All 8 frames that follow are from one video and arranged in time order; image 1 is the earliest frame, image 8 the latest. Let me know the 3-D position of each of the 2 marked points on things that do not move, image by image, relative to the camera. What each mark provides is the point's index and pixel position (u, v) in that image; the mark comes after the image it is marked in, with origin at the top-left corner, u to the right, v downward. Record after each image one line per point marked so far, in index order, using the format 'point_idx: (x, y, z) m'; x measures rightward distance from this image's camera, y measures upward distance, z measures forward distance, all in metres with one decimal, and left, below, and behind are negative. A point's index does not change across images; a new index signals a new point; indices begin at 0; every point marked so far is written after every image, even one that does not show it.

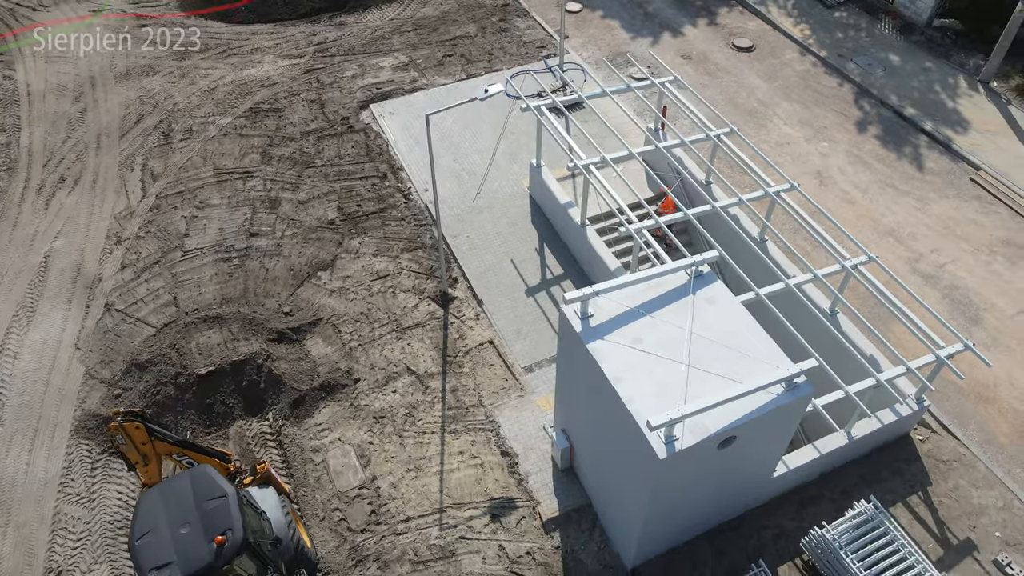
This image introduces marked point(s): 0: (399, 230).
0: (-2.9, +1.5, +18.7) m
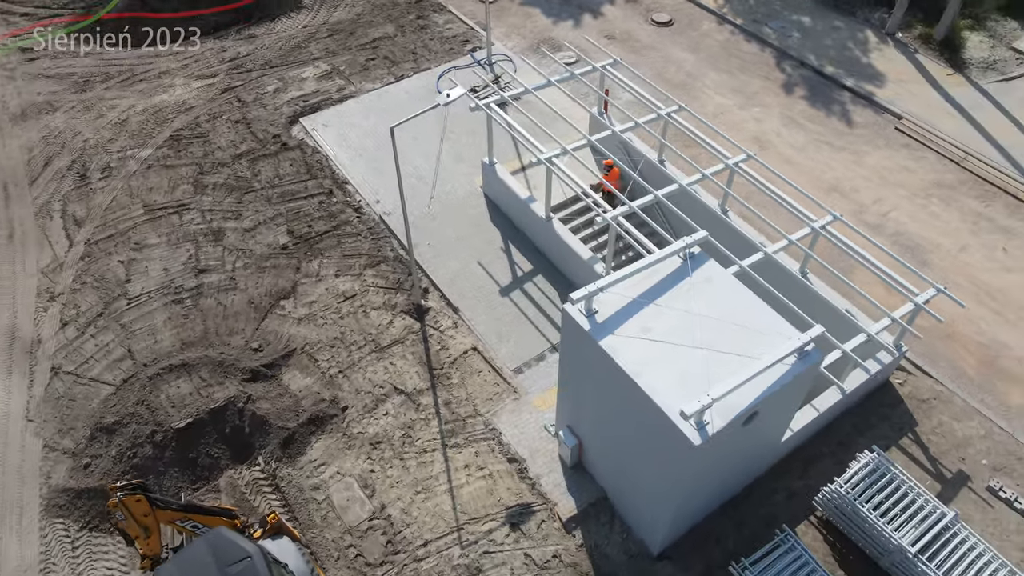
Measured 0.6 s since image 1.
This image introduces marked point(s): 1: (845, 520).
0: (-3.9, +1.0, +18.0) m
1: (+5.8, -4.1, +12.7) m
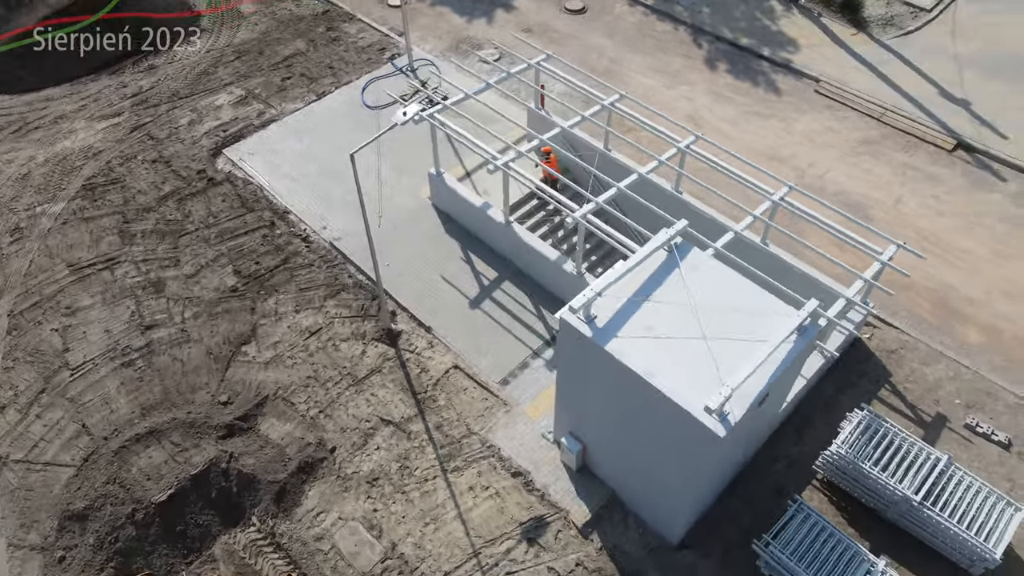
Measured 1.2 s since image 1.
0: (-4.7, +0.3, +17.2) m
1: (+6.1, -3.5, +13.2) m
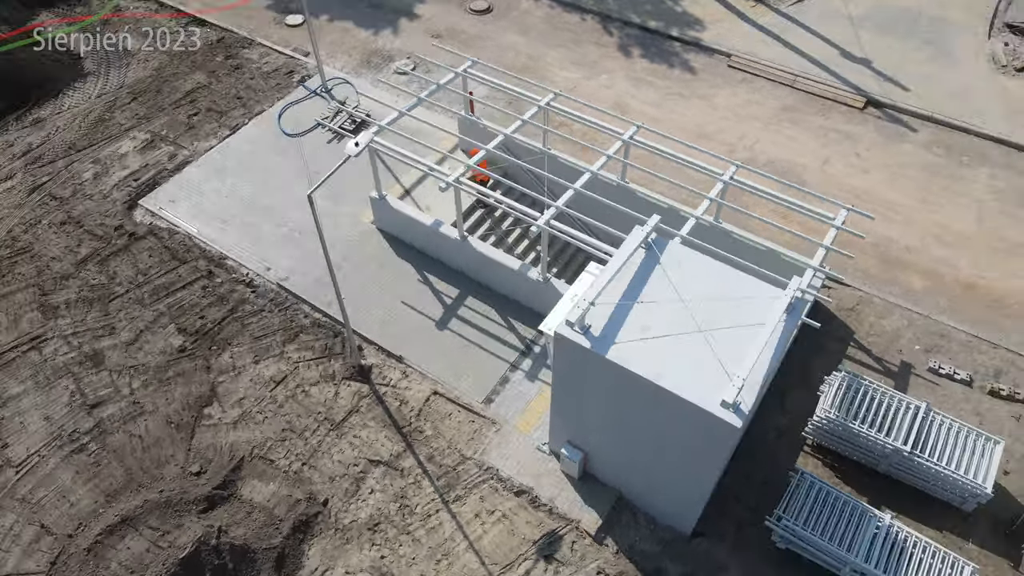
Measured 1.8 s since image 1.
0: (-5.5, -0.8, +16.3) m
1: (+6.1, -2.9, +13.6) m
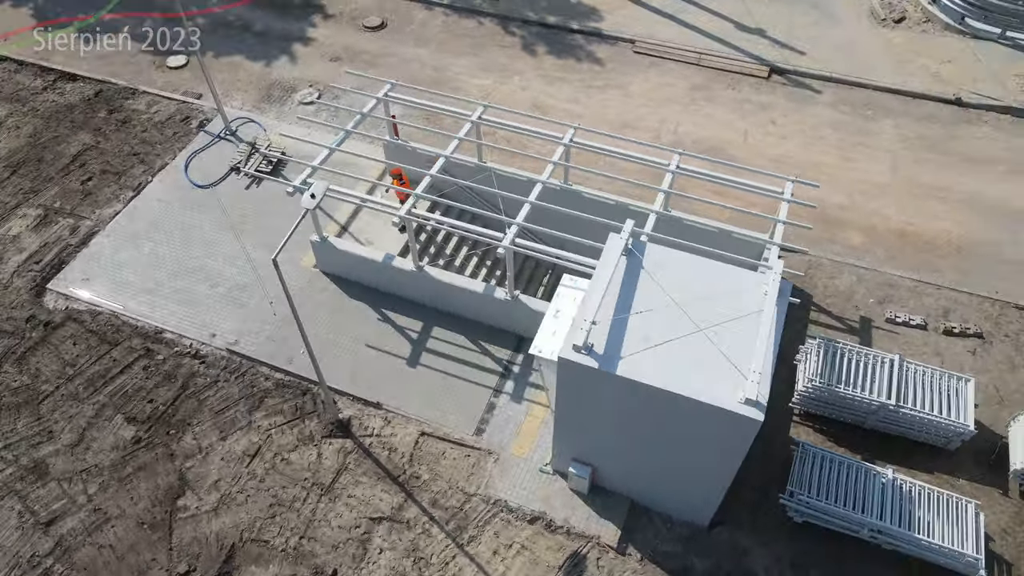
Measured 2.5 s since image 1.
0: (-6.0, -2.2, +15.1) m
1: (+6.1, -2.3, +14.1) m
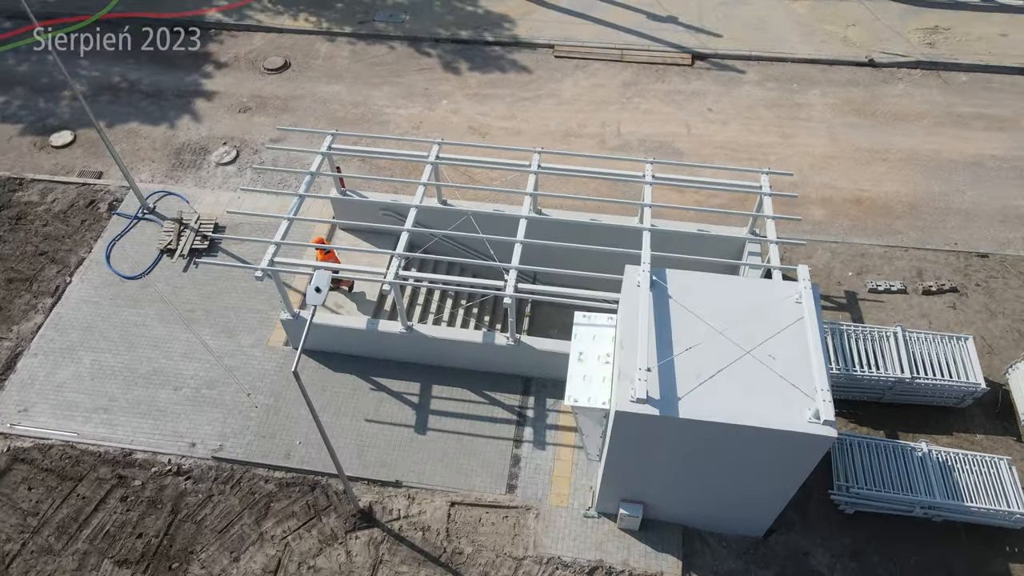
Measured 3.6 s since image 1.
0: (-5.4, -4.2, +13.6) m
1: (+6.5, -2.0, +14.3) m
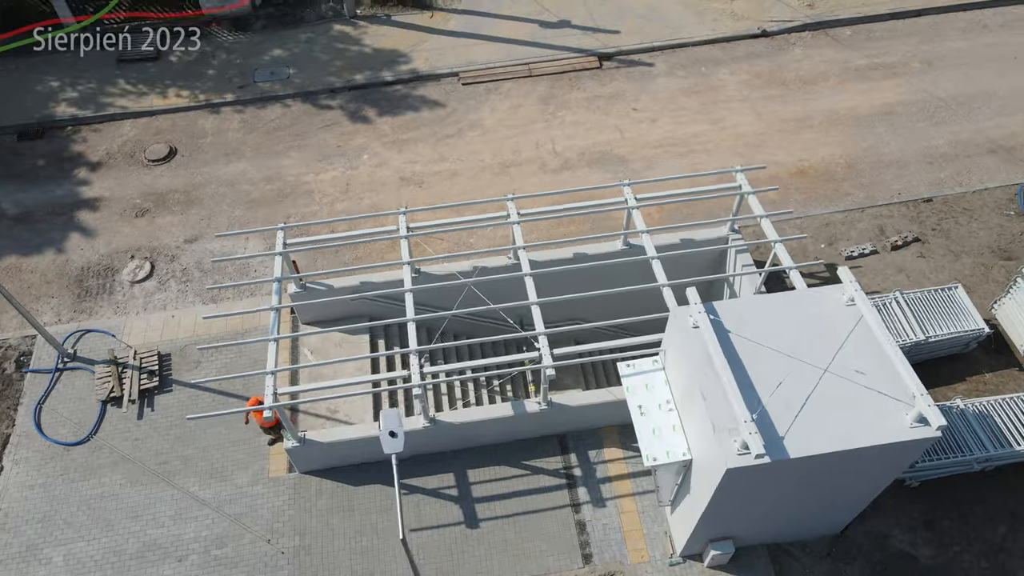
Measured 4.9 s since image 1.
0: (-3.7, -6.5, +11.9) m
1: (+7.1, -1.5, +14.6) m
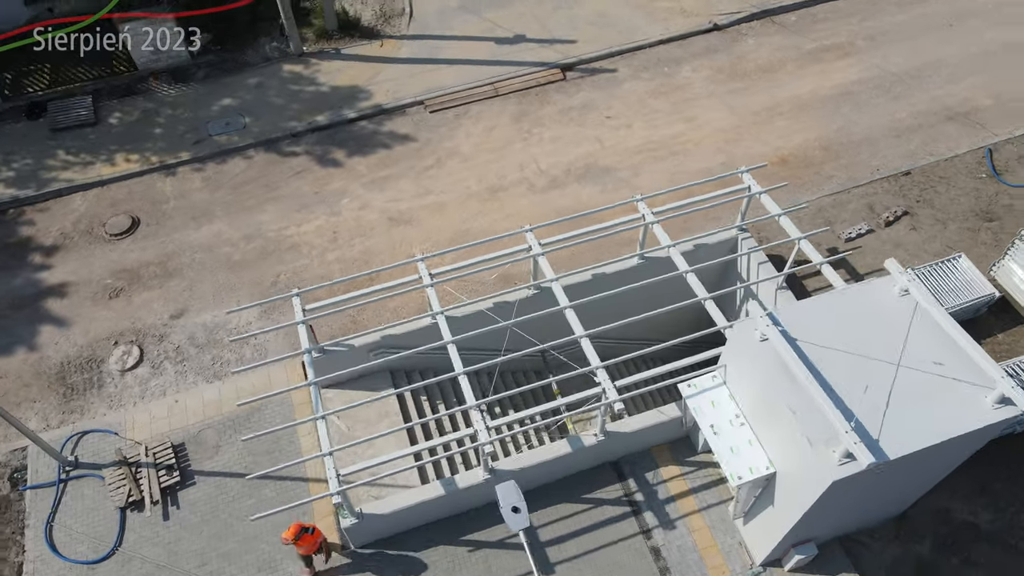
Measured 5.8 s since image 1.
0: (-1.8, -7.6, +11.2) m
1: (+7.8, -1.1, +15.0) m
